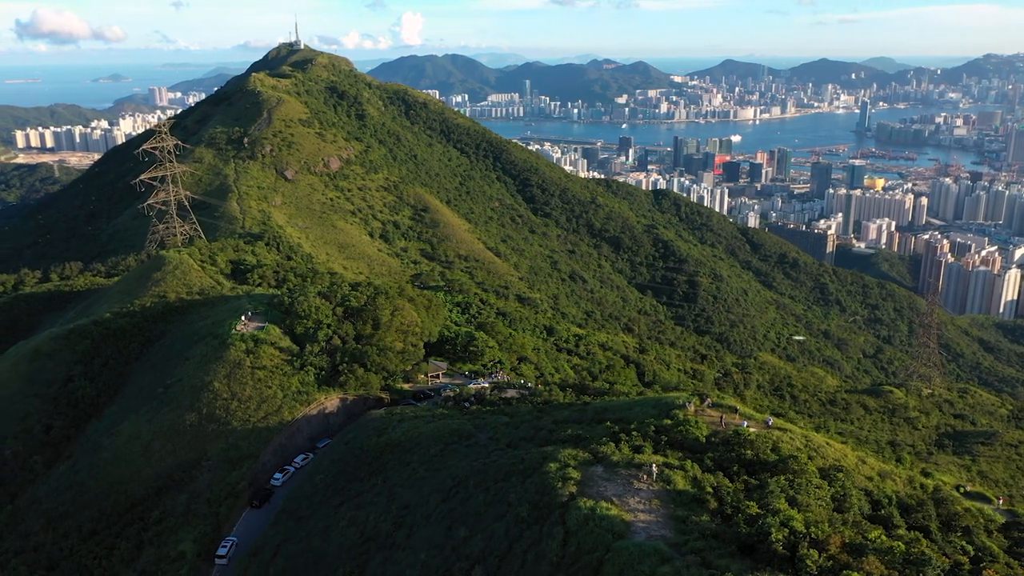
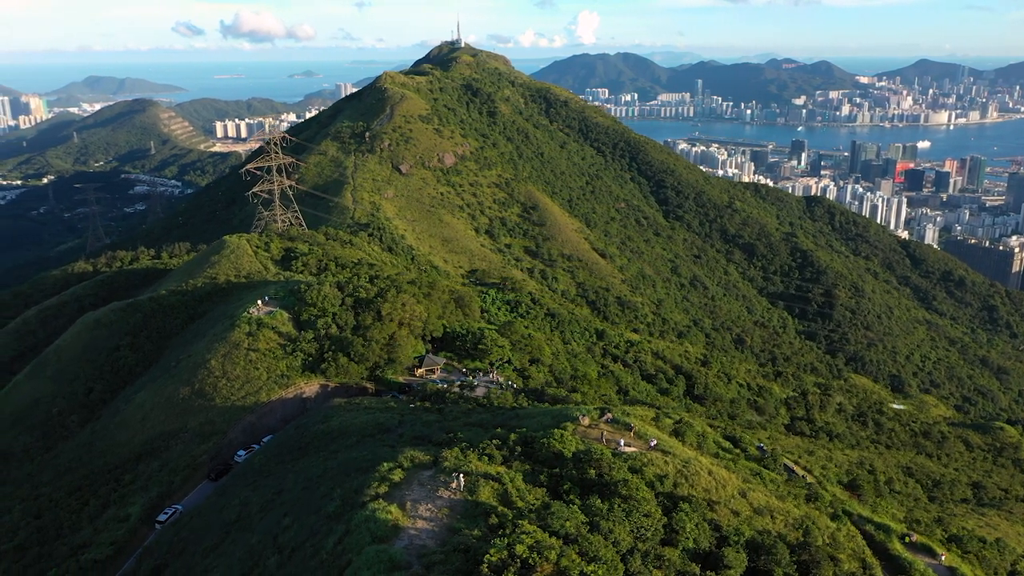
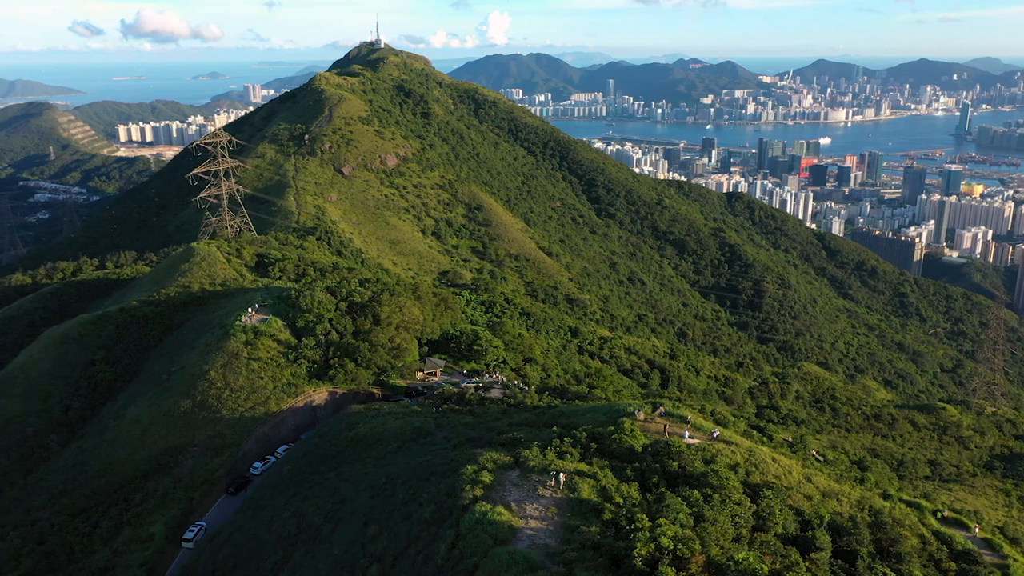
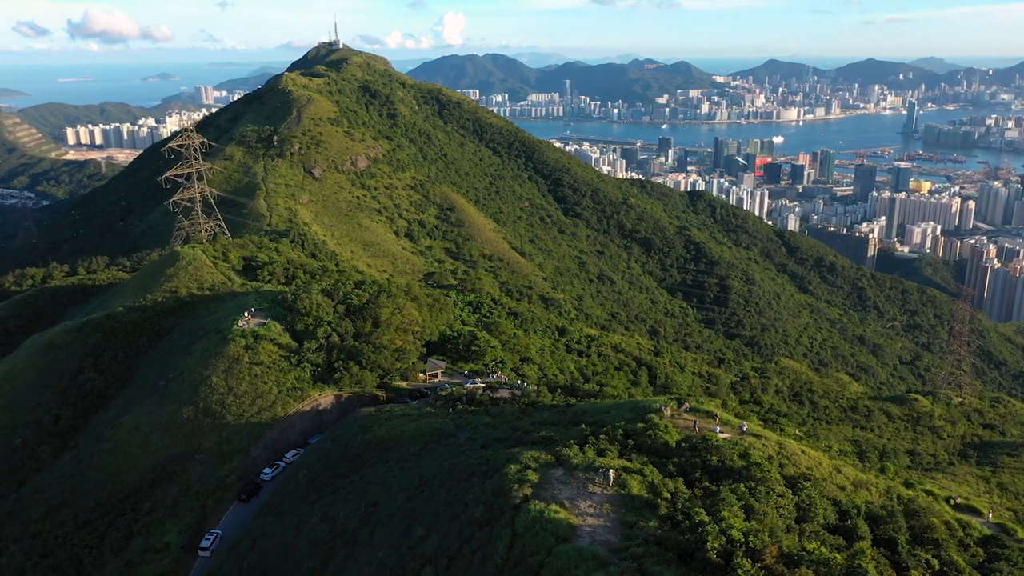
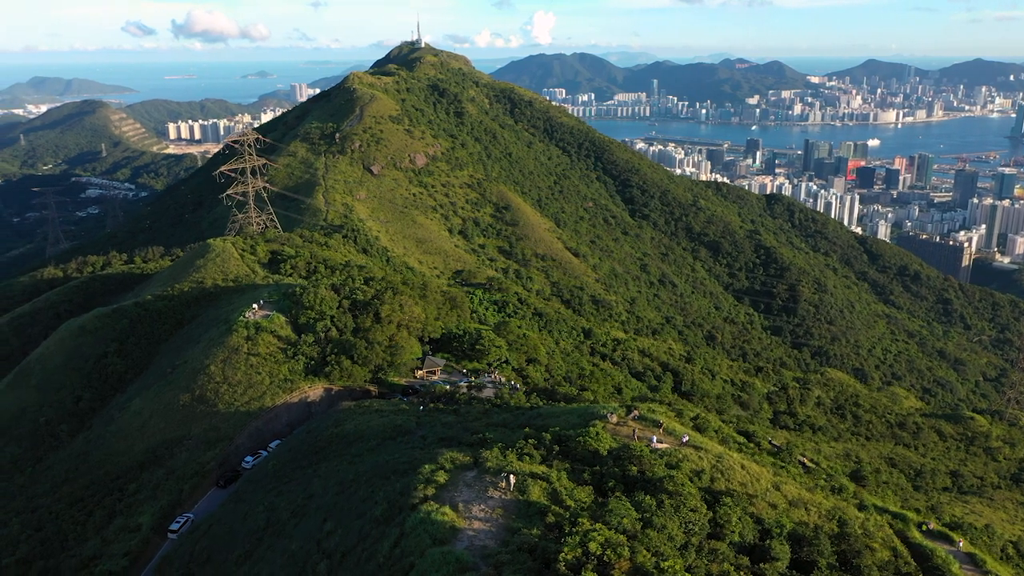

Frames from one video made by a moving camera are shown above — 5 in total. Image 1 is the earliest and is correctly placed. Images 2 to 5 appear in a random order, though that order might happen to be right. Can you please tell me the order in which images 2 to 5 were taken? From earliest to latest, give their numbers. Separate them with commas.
4, 3, 5, 2
